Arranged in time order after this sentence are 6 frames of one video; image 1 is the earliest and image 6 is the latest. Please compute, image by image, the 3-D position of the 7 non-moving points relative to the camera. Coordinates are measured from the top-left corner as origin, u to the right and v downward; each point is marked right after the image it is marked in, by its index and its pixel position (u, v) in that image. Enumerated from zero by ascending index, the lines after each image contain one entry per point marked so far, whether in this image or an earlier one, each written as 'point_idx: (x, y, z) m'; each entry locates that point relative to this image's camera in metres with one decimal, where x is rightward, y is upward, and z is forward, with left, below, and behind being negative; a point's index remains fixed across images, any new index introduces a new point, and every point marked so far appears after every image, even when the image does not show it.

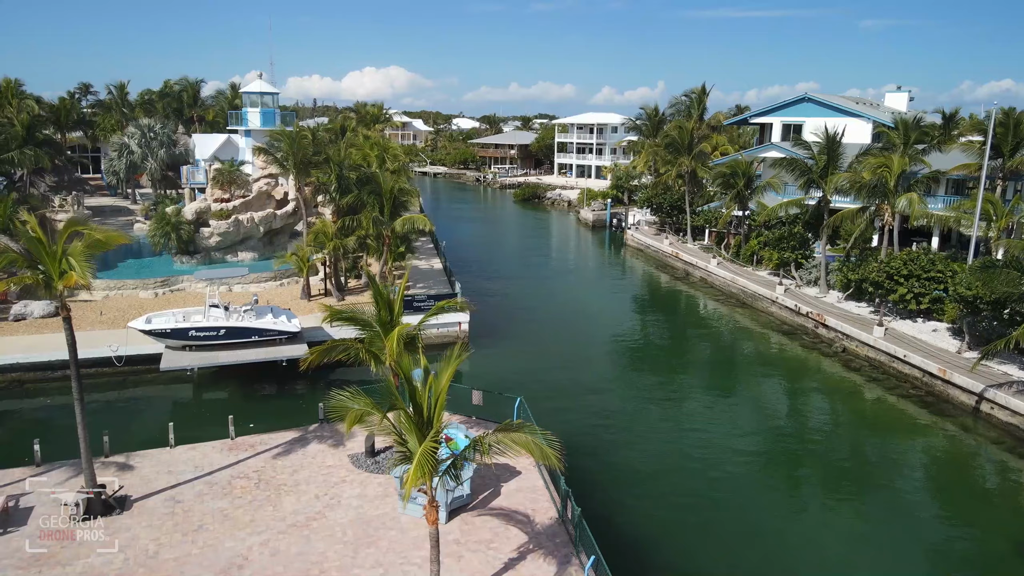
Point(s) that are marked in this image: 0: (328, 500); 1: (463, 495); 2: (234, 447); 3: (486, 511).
0: (-3.9, -4.4, +14.0) m
1: (-1.0, -4.2, +13.5) m
2: (-6.9, -3.9, +16.5) m
3: (-0.6, -4.5, +13.5) m
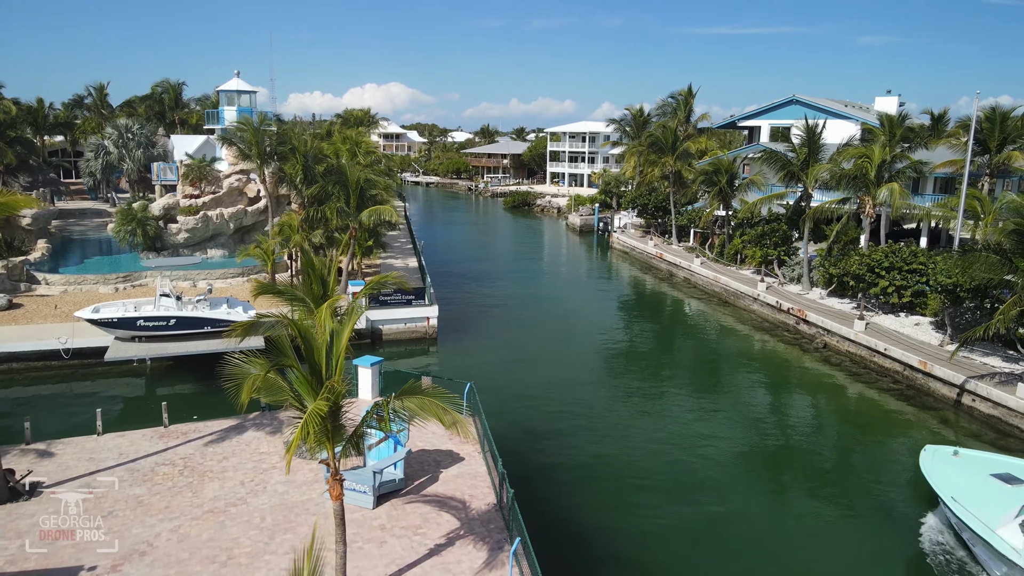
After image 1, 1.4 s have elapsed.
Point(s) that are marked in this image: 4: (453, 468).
0: (-5.1, -3.9, +13.1) m
1: (-2.2, -3.6, +12.6) m
2: (-8.1, -3.4, +15.6) m
3: (-1.8, -3.9, +12.5) m
4: (-1.2, -3.7, +13.7) m
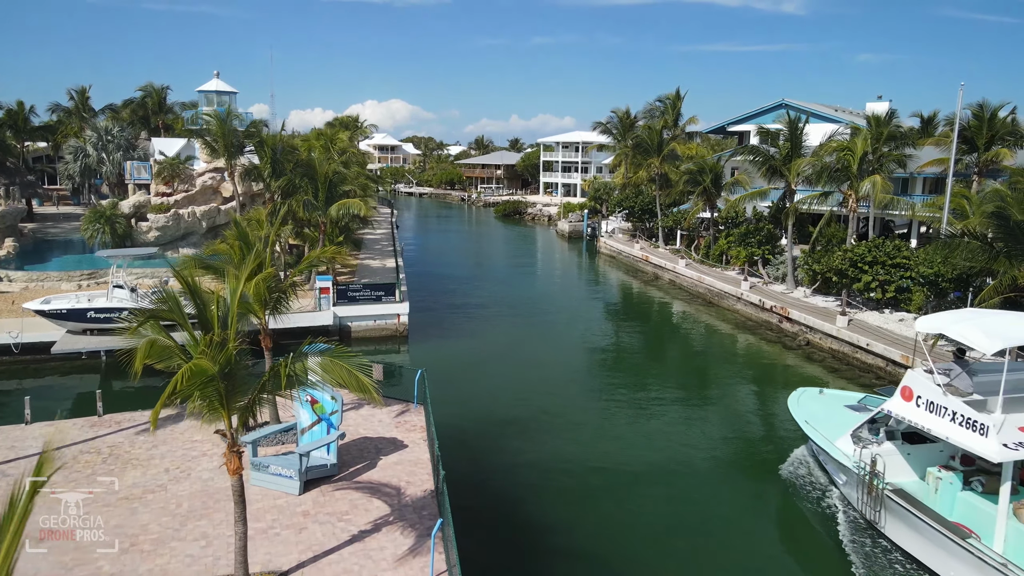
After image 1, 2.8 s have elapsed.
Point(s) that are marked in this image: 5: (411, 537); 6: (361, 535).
0: (-6.1, -3.4, +12.2) m
1: (-3.3, -3.1, +11.7) m
2: (-9.1, -3.0, +14.7) m
3: (-2.8, -3.4, +11.7) m
4: (-2.3, -3.2, +12.9) m
5: (-1.5, -3.8, +10.2) m
6: (-2.3, -3.8, +10.2) m
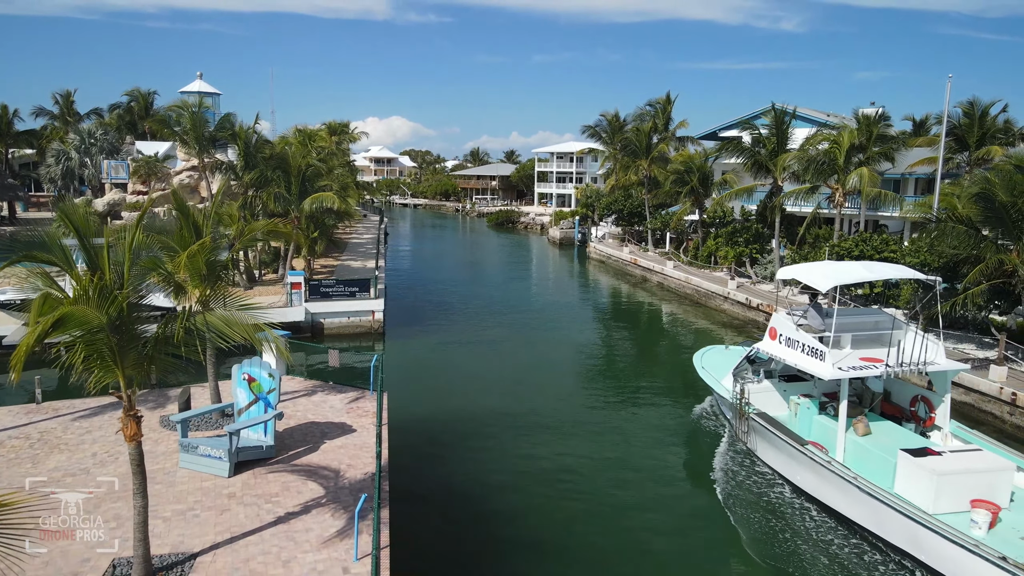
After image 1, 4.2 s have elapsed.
0: (-7.0, -2.9, +11.5) m
1: (-4.1, -2.6, +11.0) m
2: (-10.0, -2.5, +13.9) m
3: (-3.7, -2.9, +10.9) m
4: (-3.1, -2.7, +12.1) m
5: (-2.4, -3.2, +9.4) m
6: (-3.1, -3.2, +9.4) m
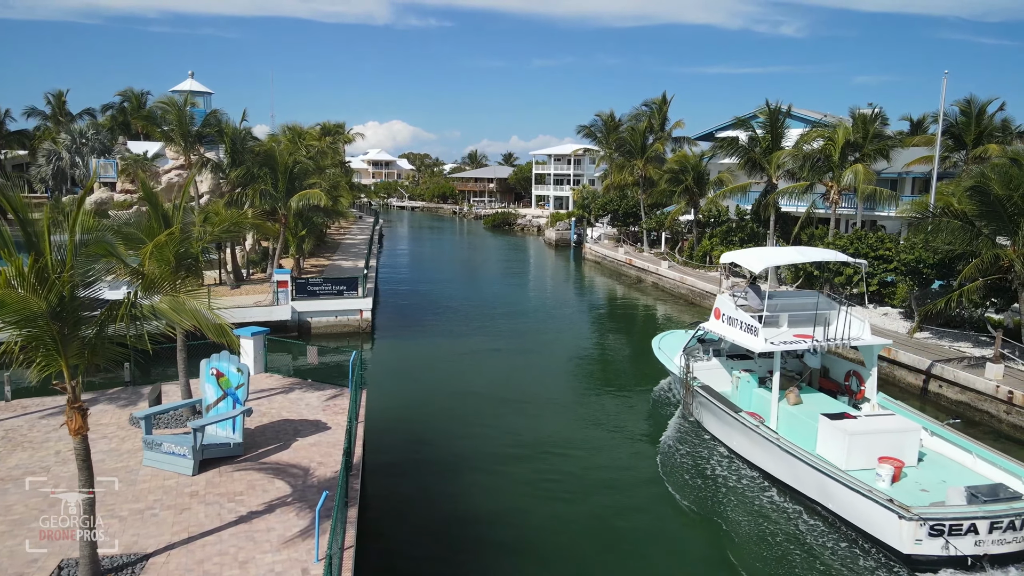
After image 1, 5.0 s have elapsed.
0: (-7.4, -2.8, +11.1) m
1: (-4.5, -2.5, +10.6) m
2: (-10.4, -2.4, +13.6) m
3: (-4.1, -2.8, +10.5) m
4: (-3.5, -2.6, +11.7) m
5: (-2.8, -3.1, +9.0) m
6: (-3.5, -3.1, +9.0) m
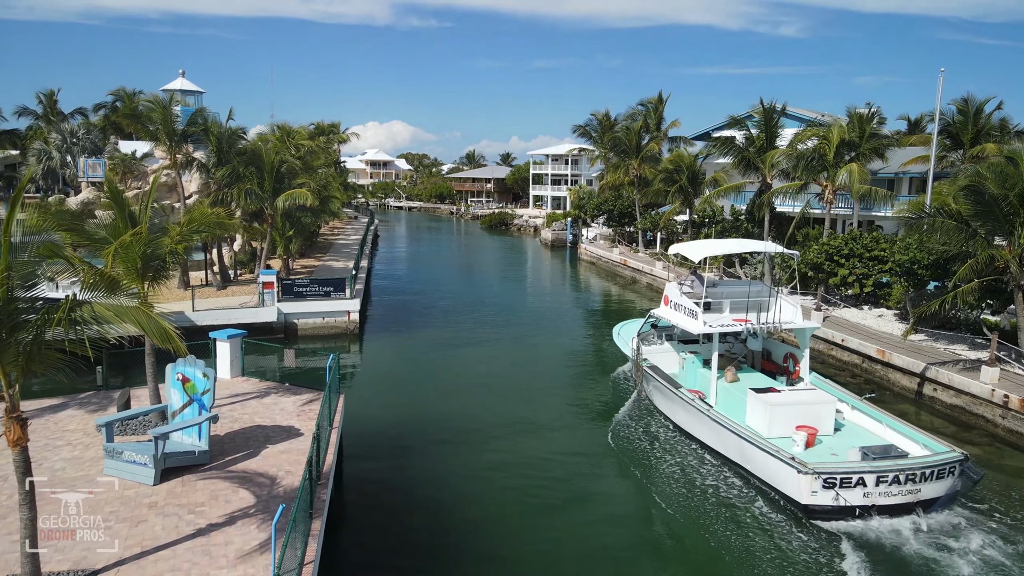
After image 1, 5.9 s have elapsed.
0: (-7.7, -2.8, +10.7) m
1: (-4.9, -2.5, +10.2) m
2: (-10.7, -2.5, +13.2) m
3: (-4.4, -2.8, +10.2) m
4: (-3.9, -2.6, +11.3) m
5: (-3.1, -3.1, +8.6) m
6: (-3.9, -3.1, +8.6) m
